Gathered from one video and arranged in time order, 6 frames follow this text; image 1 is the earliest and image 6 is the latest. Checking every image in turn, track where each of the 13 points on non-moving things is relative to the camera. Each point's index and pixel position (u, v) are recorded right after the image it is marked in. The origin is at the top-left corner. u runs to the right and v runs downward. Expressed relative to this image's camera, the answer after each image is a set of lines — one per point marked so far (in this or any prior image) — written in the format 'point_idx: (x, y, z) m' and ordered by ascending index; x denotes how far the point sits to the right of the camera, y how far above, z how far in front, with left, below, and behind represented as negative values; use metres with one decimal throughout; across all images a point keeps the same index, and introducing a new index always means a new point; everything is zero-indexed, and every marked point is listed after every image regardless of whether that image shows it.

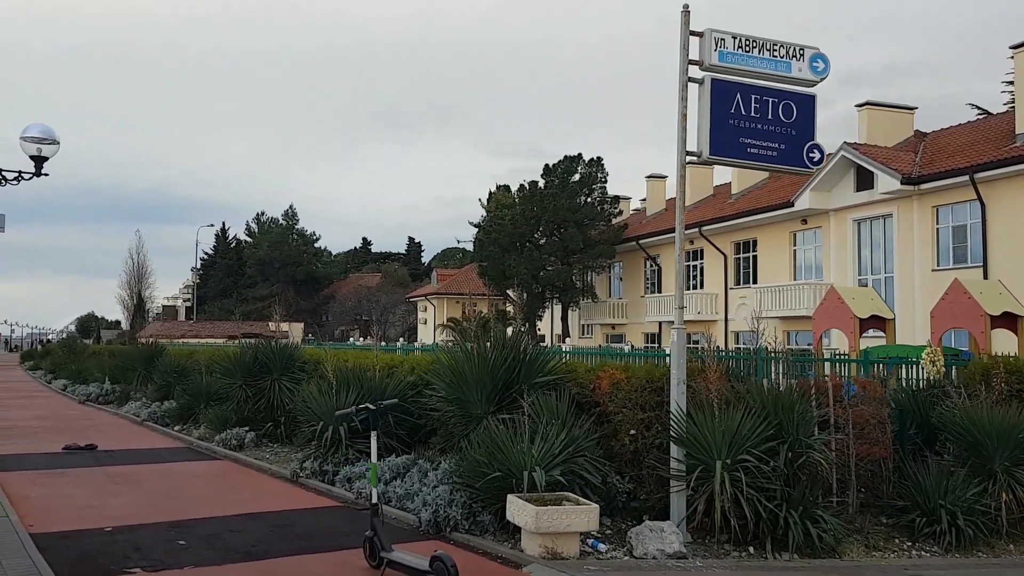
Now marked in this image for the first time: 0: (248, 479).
0: (-3.9, -2.8, +13.2) m
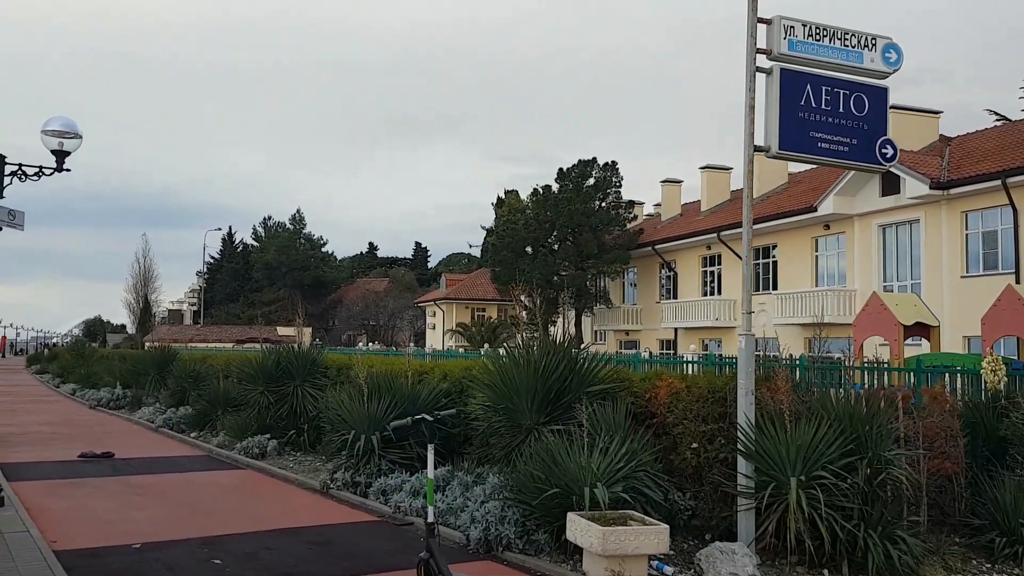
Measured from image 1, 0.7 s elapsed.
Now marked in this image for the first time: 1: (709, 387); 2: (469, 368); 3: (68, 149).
0: (-3.3, -2.8, +12.6) m
1: (+2.0, -1.0, +9.4) m
2: (-0.6, -1.2, +13.5) m
3: (-5.7, +1.8, +11.6) m
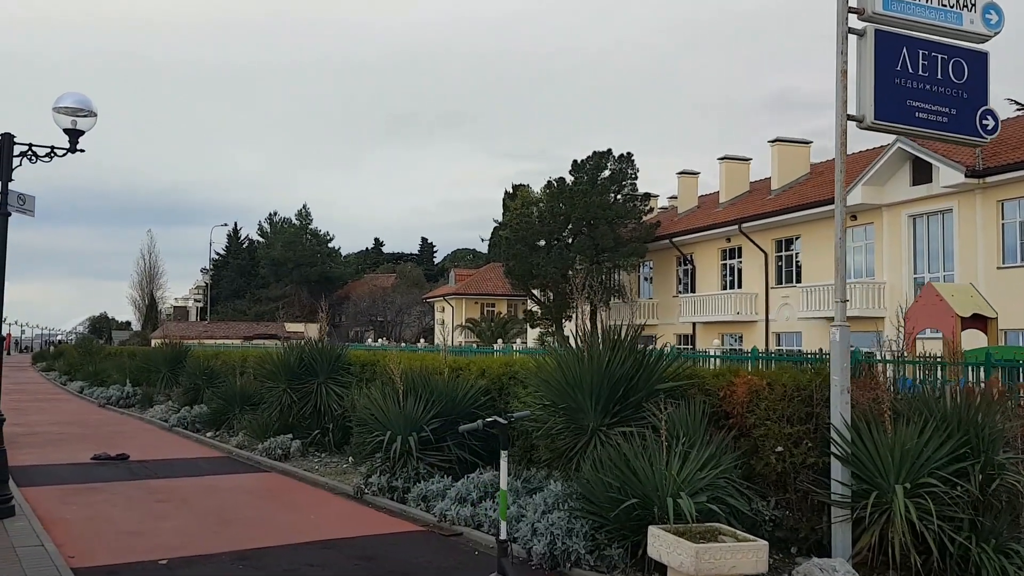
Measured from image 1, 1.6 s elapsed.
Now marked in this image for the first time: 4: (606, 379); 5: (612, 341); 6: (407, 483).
0: (-2.7, -2.7, +11.7) m
1: (+2.6, -0.9, +8.5) m
2: (0.0, -1.1, +12.6) m
3: (-5.1, +1.9, +10.7) m
4: (+0.9, -0.9, +8.8) m
5: (+1.0, -0.5, +9.2) m
6: (-1.3, -2.5, +11.4) m
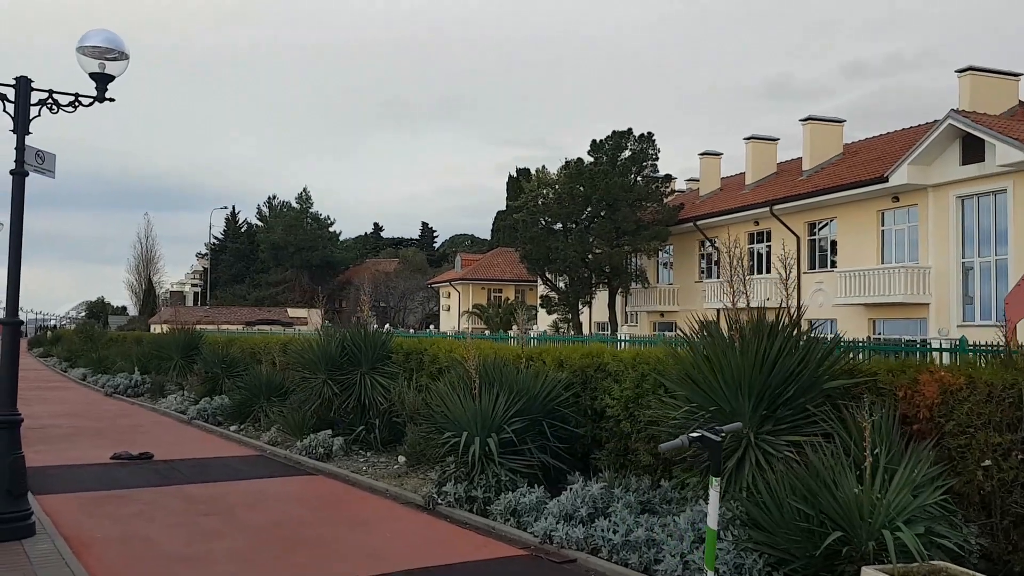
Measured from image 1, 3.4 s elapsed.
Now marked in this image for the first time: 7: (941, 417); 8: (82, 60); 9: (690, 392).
0: (-1.6, -2.4, +10.1) m
1: (+3.7, -0.7, +6.9) m
2: (+1.1, -0.8, +11.0) m
3: (-4.0, +2.2, +9.0) m
4: (+2.0, -0.7, +7.2) m
5: (+2.1, -0.3, +7.6) m
6: (-0.2, -2.2, +9.8) m
7: (+3.3, -1.0, +7.1) m
8: (-4.2, +2.3, +8.9) m
9: (+1.4, -0.9, +7.6) m
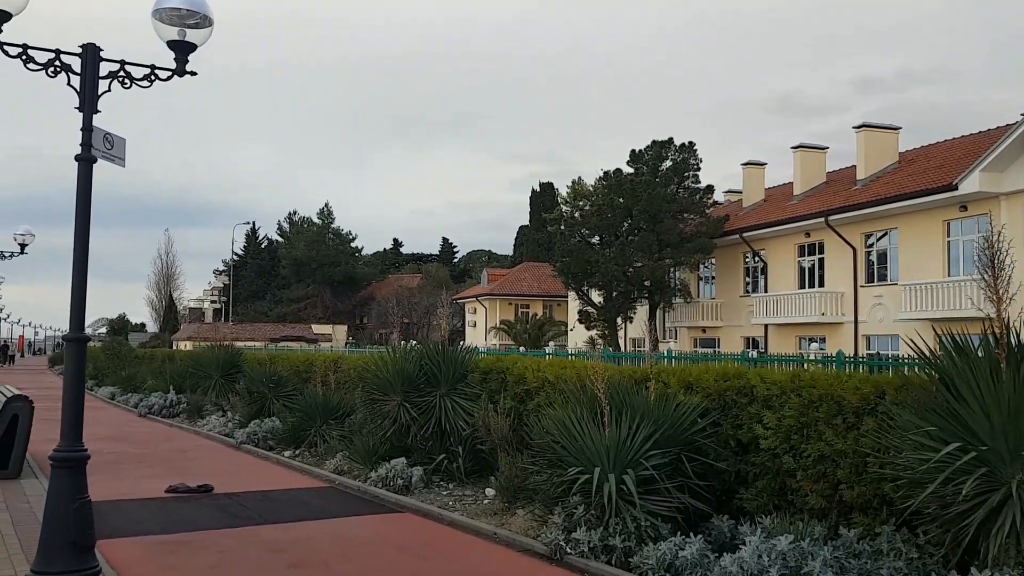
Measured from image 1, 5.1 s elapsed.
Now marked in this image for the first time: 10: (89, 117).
0: (-0.3, -2.5, +8.6) m
1: (+5.0, -0.7, +5.3) m
2: (+2.4, -0.9, +9.4) m
3: (-2.7, +2.1, +7.6) m
4: (+3.3, -0.7, +5.7) m
5: (+3.4, -0.4, +6.0) m
6: (+1.1, -2.3, +8.2) m
7: (+4.6, -1.0, +5.5) m
8: (-2.9, +2.2, +7.5) m
9: (+2.7, -0.9, +6.0) m
10: (-3.3, +1.3, +7.1) m
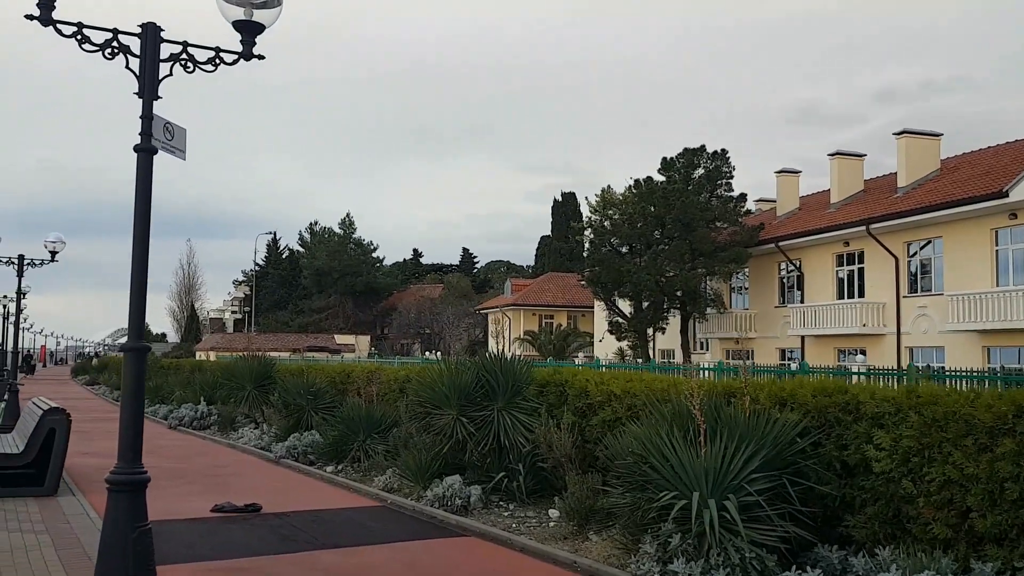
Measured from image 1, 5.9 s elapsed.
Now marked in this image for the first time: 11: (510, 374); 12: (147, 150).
0: (+0.5, -2.6, +7.8) m
1: (+5.7, -0.7, +4.5) m
2: (+3.2, -1.0, +8.6) m
3: (-1.9, +2.0, +7.0) m
4: (+4.0, -0.8, +4.9) m
5: (+4.1, -0.4, +5.2) m
6: (+1.8, -2.3, +7.4) m
7: (+5.3, -1.0, +4.6) m
8: (-2.2, +2.1, +6.8) m
9: (+3.5, -0.9, +5.2) m
10: (-2.6, +1.3, +6.5) m
11: (-0.1, -1.2, +12.6) m
12: (-2.6, +1.0, +6.4) m
